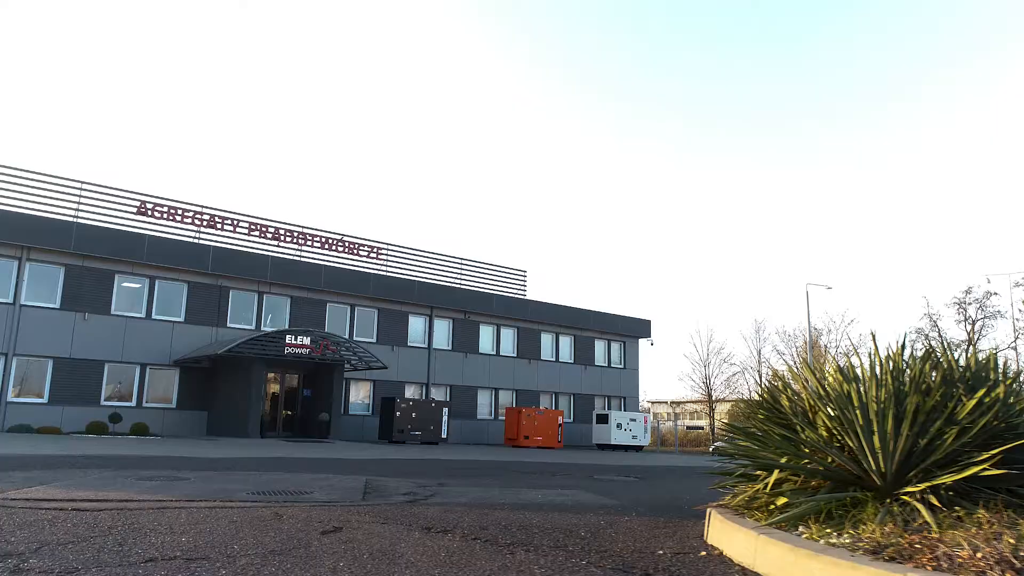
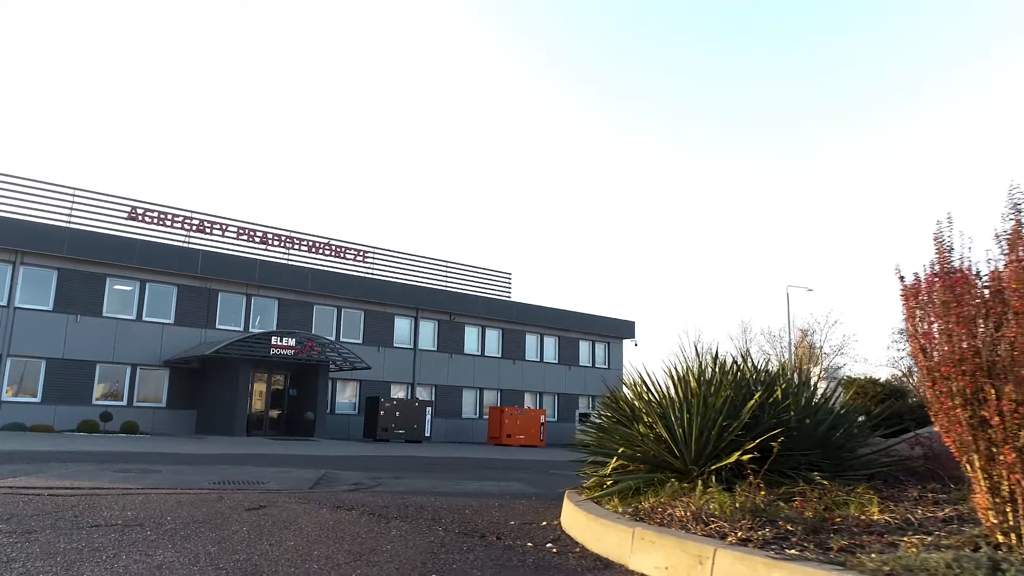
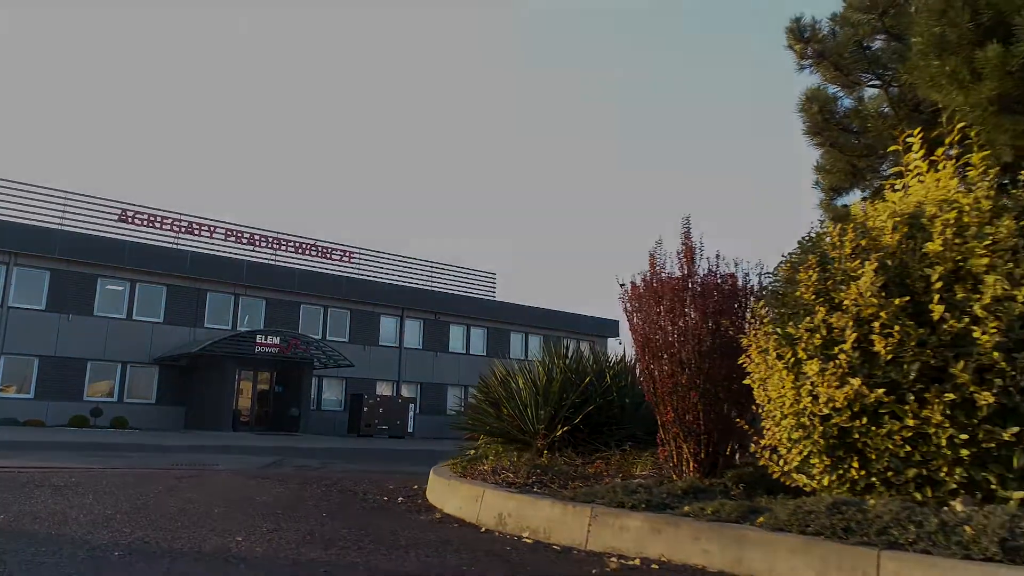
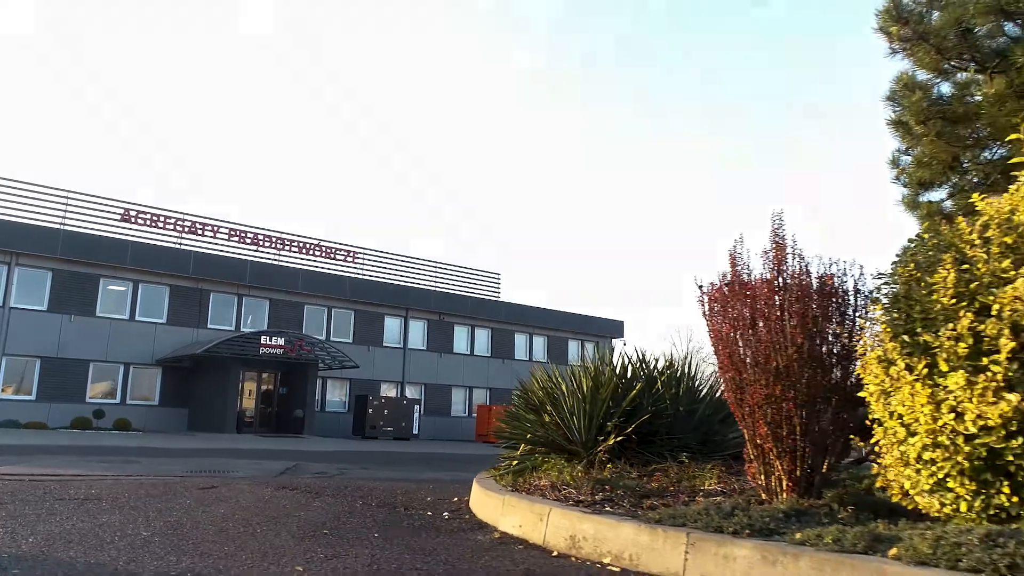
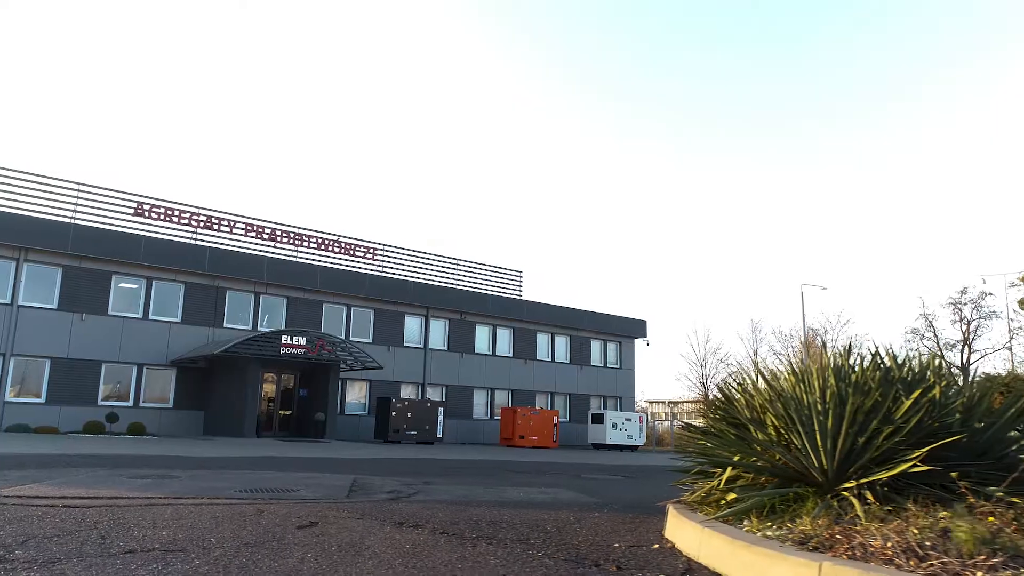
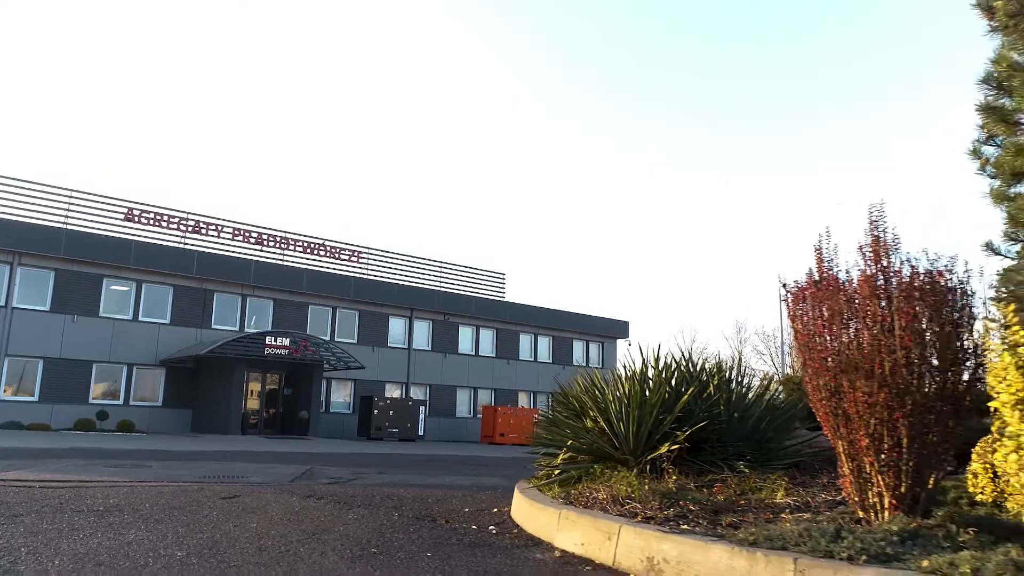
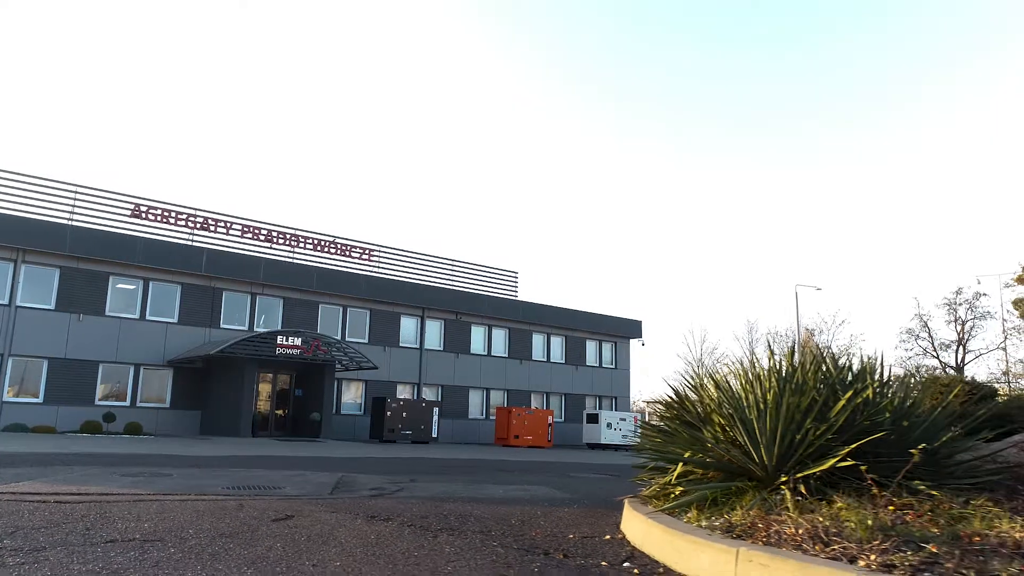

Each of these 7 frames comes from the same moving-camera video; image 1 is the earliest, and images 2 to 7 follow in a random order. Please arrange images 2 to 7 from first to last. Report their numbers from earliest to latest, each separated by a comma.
5, 7, 2, 6, 4, 3
